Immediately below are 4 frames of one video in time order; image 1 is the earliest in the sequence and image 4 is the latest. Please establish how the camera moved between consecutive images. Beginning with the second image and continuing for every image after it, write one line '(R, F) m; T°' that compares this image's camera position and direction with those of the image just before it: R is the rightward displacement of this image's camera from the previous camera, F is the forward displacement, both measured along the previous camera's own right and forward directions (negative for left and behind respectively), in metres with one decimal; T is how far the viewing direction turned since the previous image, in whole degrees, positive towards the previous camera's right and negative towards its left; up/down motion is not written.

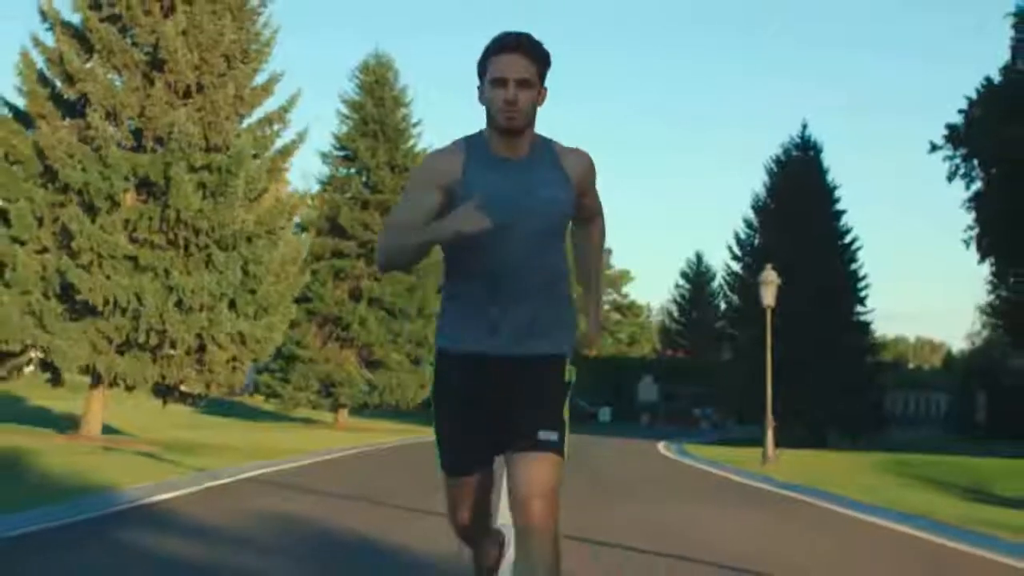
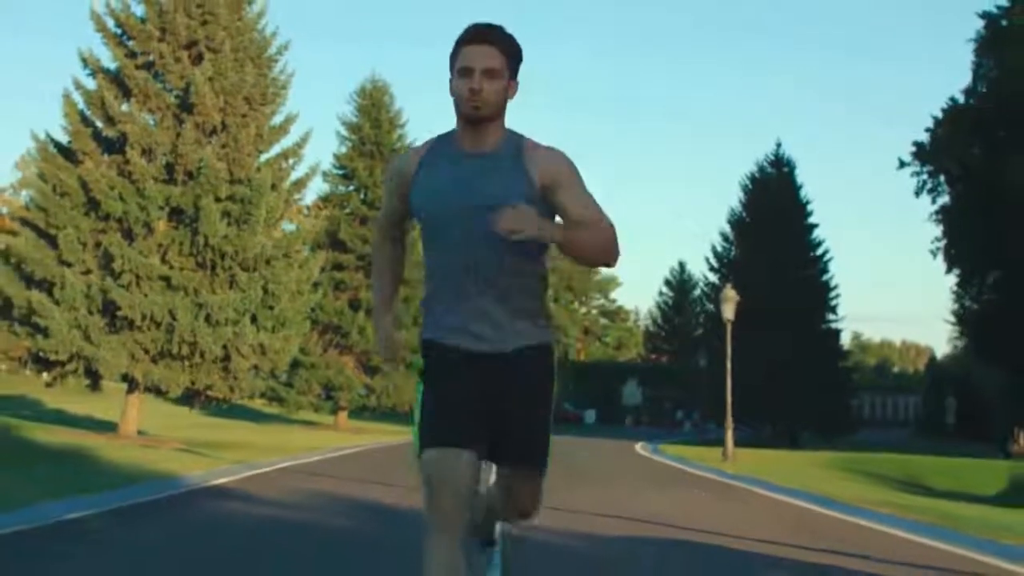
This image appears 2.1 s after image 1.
(0.0, -3.7) m; 0°
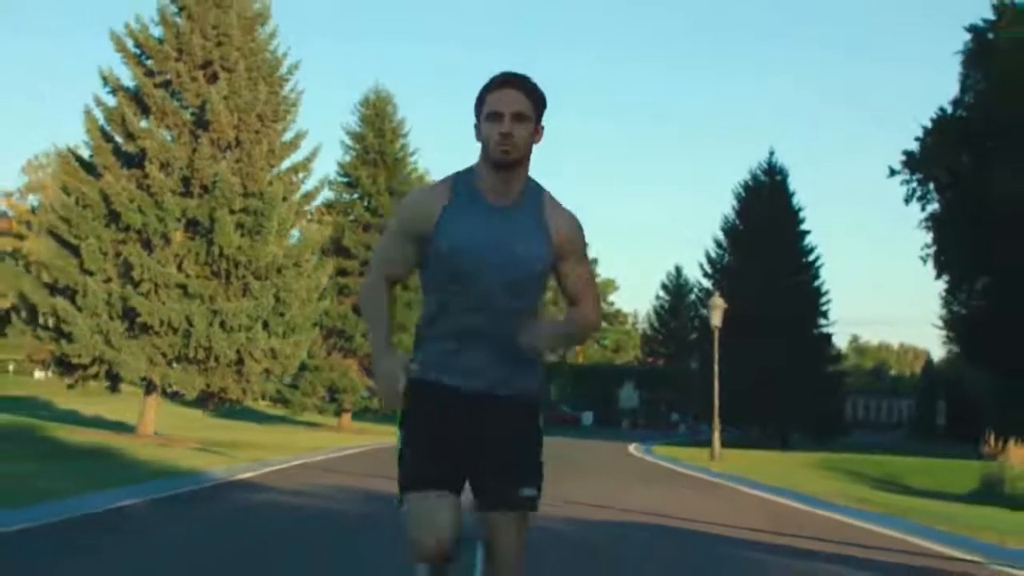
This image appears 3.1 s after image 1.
(0.0, -1.7) m; 0°
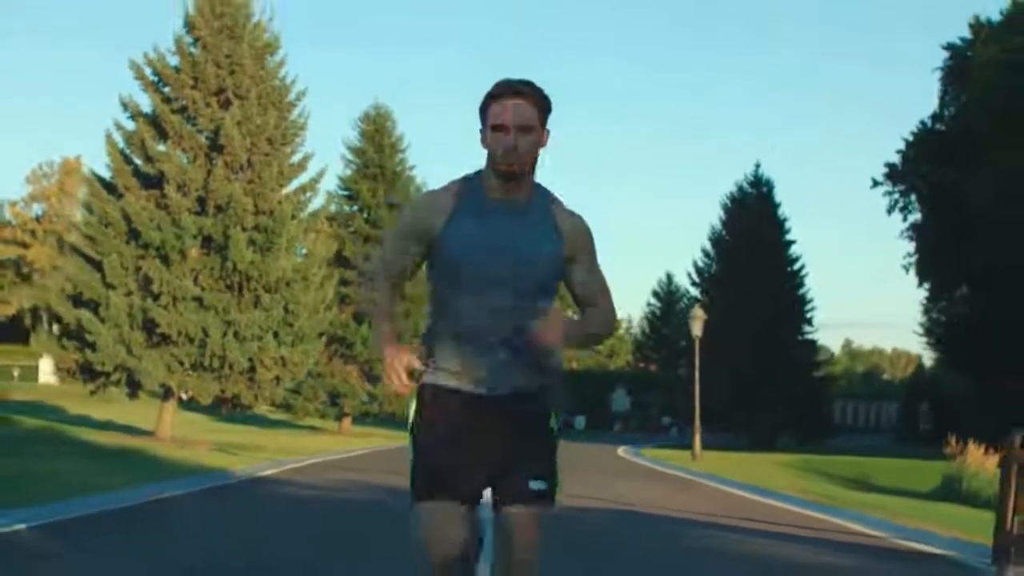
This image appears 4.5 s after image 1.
(0.0, -2.4) m; 0°
